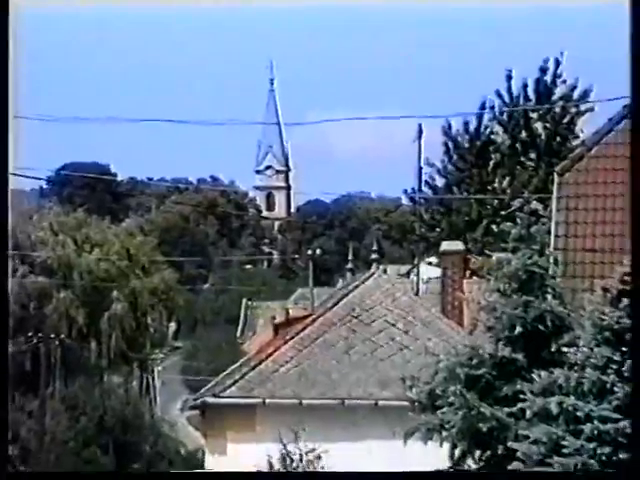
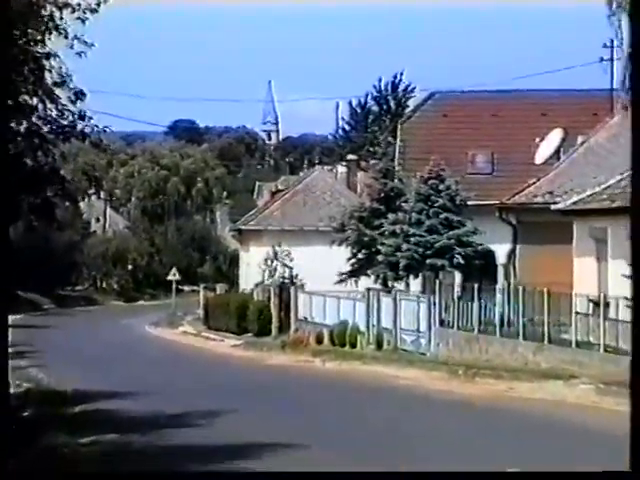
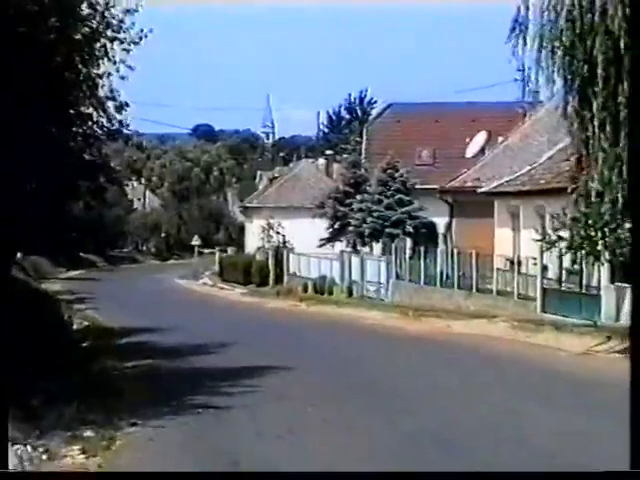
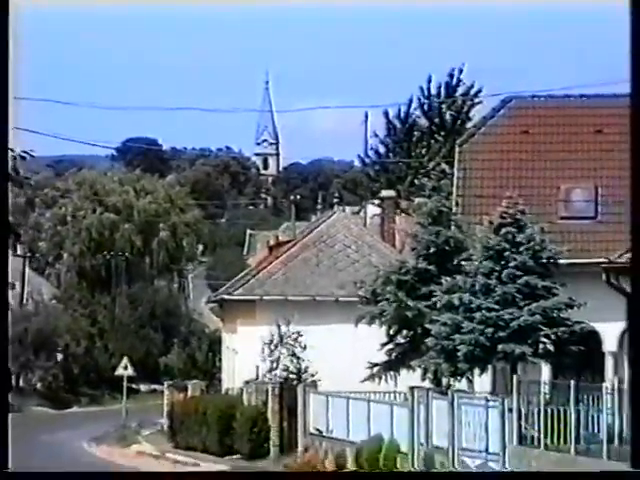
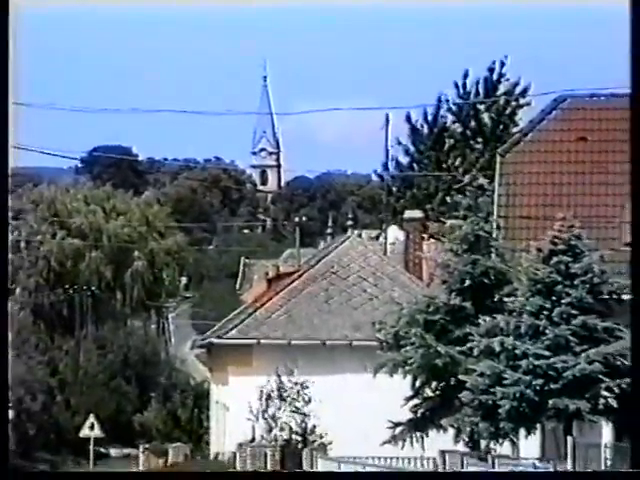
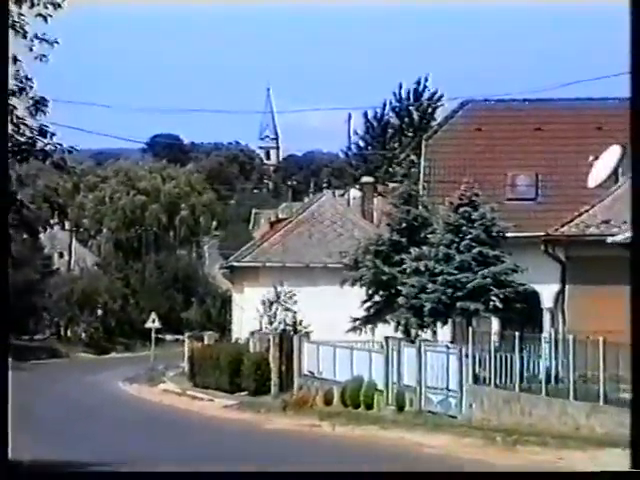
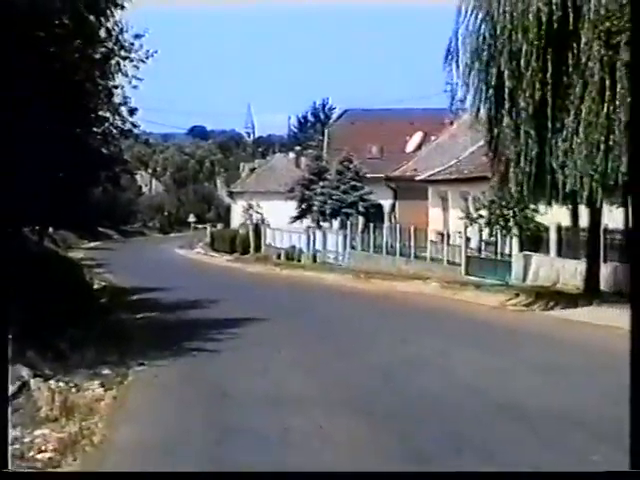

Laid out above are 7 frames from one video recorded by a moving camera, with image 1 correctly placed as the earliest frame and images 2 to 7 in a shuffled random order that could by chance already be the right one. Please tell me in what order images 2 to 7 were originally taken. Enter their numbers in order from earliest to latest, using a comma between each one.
5, 4, 6, 2, 3, 7
